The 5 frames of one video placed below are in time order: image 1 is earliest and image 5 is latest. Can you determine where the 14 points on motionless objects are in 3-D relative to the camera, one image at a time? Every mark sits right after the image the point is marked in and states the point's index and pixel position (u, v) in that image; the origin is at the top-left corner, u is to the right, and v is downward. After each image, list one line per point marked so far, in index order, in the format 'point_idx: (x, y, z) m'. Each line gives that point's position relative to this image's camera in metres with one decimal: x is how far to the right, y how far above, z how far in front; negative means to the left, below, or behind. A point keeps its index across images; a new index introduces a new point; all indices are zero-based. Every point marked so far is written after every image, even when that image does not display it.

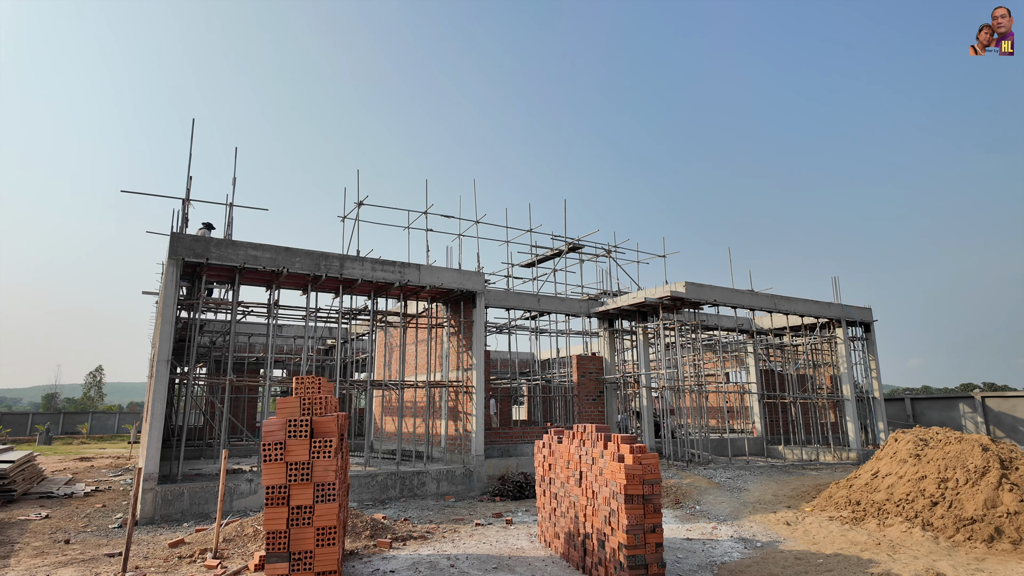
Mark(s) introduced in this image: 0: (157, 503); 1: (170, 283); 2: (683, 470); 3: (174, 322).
0: (-5.6, -3.4, +9.3) m
1: (-5.8, +0.1, +10.0) m
2: (+3.8, -4.0, +13.0) m
3: (-5.7, -0.6, +10.0) m
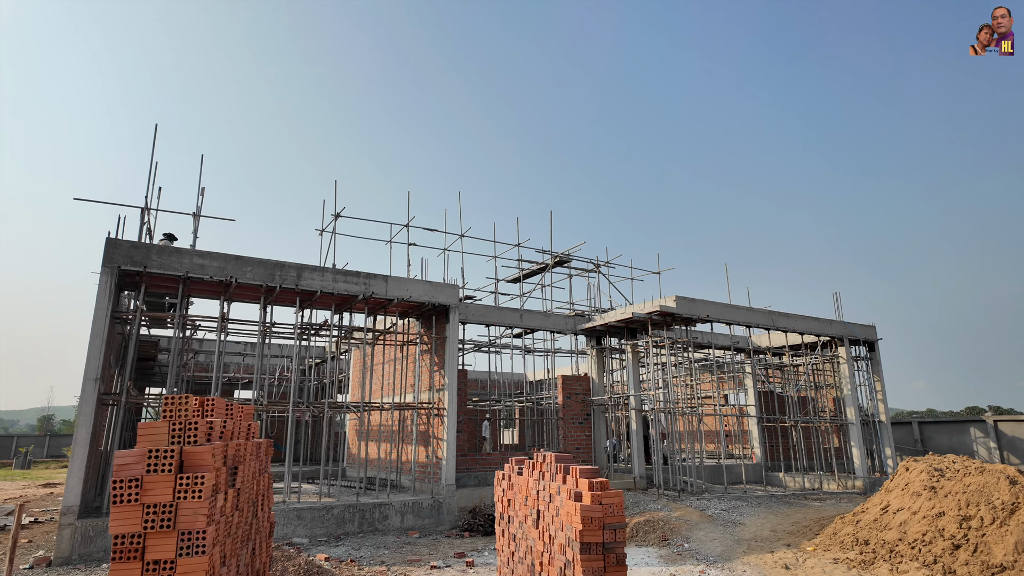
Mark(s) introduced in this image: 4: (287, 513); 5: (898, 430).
0: (-6.1, -3.5, +8.2) m
1: (-6.3, -0.1, +9.1) m
2: (+3.3, -4.3, +12.0) m
3: (-6.2, -0.8, +9.1) m
4: (-3.7, -3.7, +9.7) m
5: (+12.7, -4.7, +19.5) m
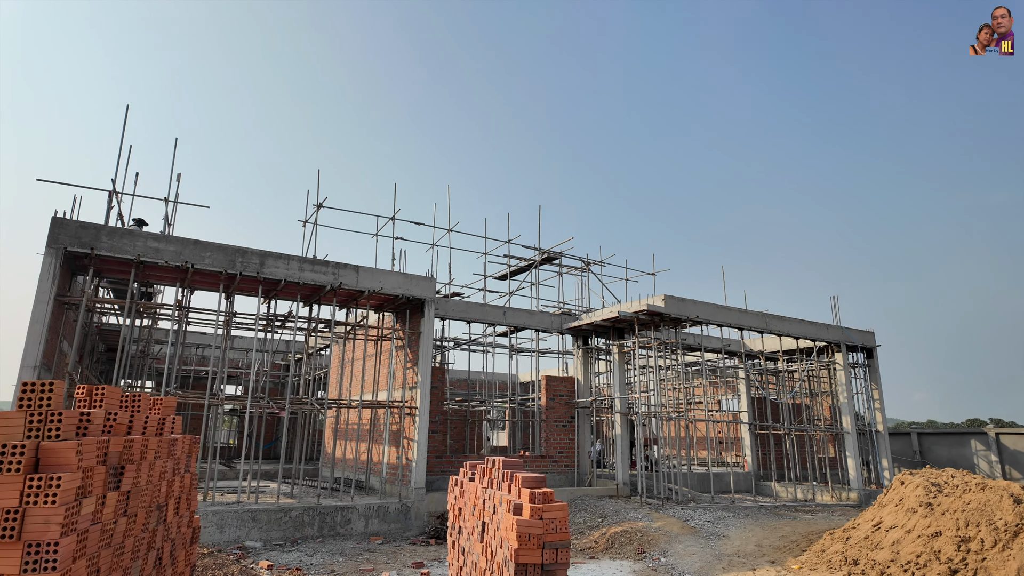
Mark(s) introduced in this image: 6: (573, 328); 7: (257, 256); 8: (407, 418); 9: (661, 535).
0: (-6.6, -3.3, +7.7) m
1: (-6.7, +0.2, +8.5) m
2: (+2.8, -4.3, +11.3) m
3: (-6.7, -0.5, +8.5) m
4: (-4.2, -3.5, +9.1) m
5: (+12.2, -4.9, +18.8) m
6: (+1.5, -1.0, +14.9) m
7: (-4.3, +0.5, +10.0) m
8: (-2.0, -2.5, +11.3) m
9: (+2.4, -3.9, +9.4) m
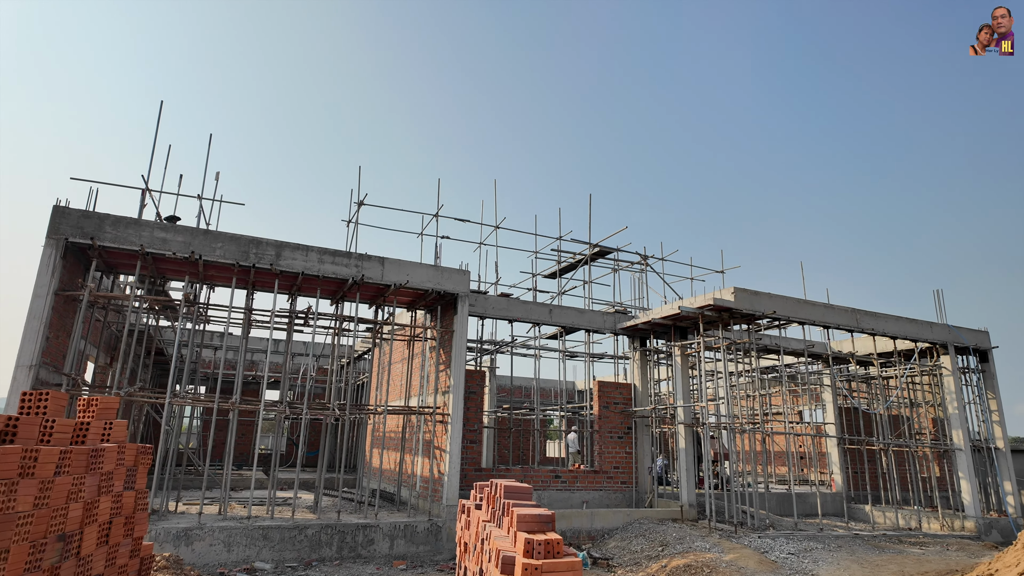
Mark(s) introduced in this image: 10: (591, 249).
0: (-6.2, -3.2, +7.0) m
1: (-6.3, +0.3, +8.0) m
2: (+3.5, -4.1, +9.7) m
3: (-6.2, -0.4, +7.9) m
4: (-3.6, -3.4, +8.2) m
5: (+13.7, -4.7, +16.1) m
6: (+2.6, -0.9, +13.4) m
7: (-3.7, +0.6, +9.2) m
8: (-1.2, -2.4, +10.2) m
9: (+2.9, -3.7, +7.8) m
10: (+2.2, +1.1, +16.0) m
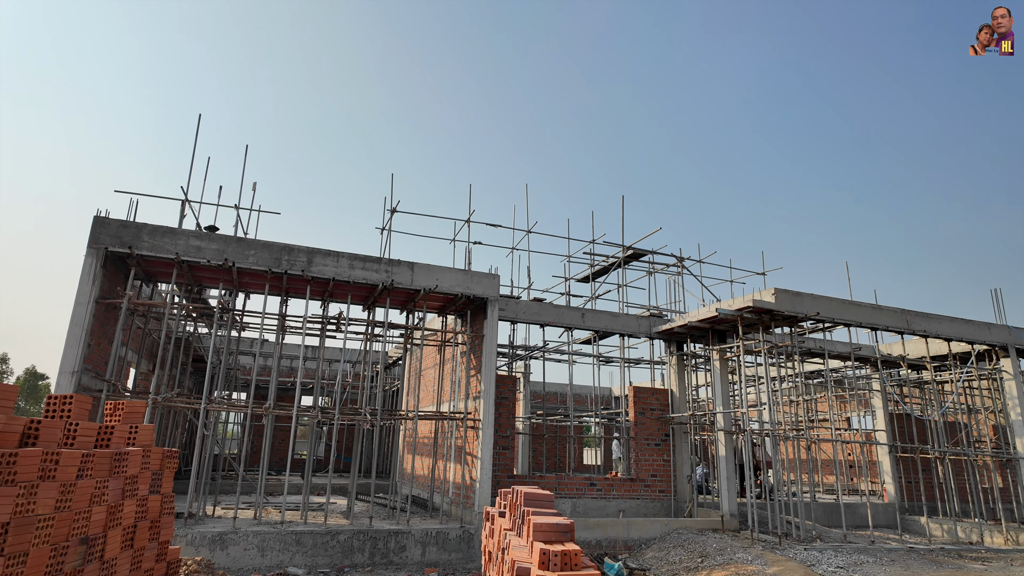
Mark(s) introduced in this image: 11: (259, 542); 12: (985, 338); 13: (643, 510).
0: (-5.8, -3.3, +7.2) m
1: (-5.9, +0.2, +8.2) m
2: (+4.1, -4.1, +9.2) m
3: (-5.8, -0.5, +8.2) m
4: (-3.2, -3.5, +8.2) m
5: (+14.7, -4.6, +15.0) m
6: (+3.4, -1.0, +13.1) m
7: (-3.2, +0.5, +9.2) m
8: (-0.7, -2.5, +10.1) m
9: (+3.3, -3.7, +7.4) m
10: (+3.0, +1.0, +15.7) m
11: (-3.4, -3.5, +8.1) m
12: (+10.3, -1.1, +12.8) m
13: (+2.7, -4.5, +12.1) m
